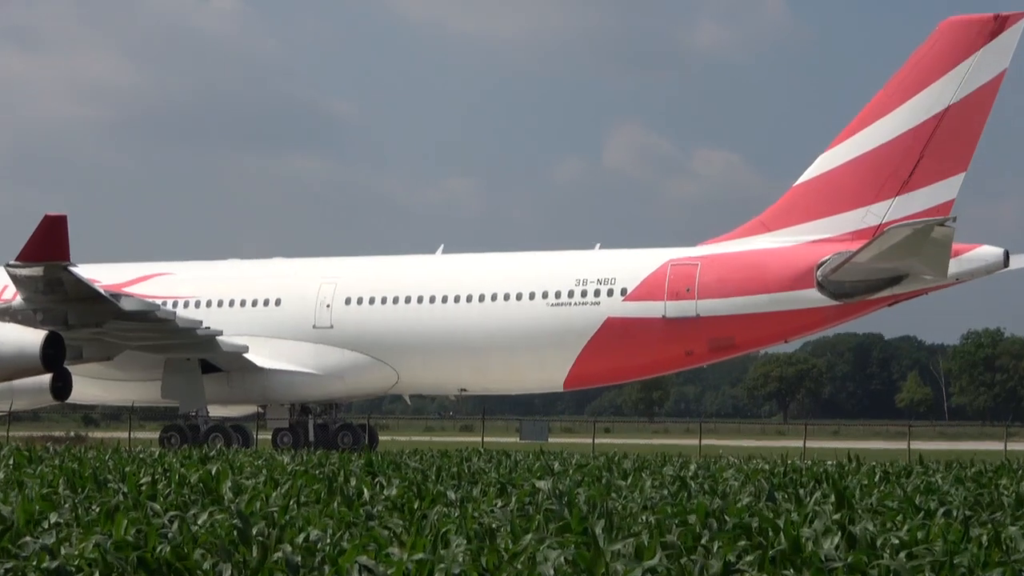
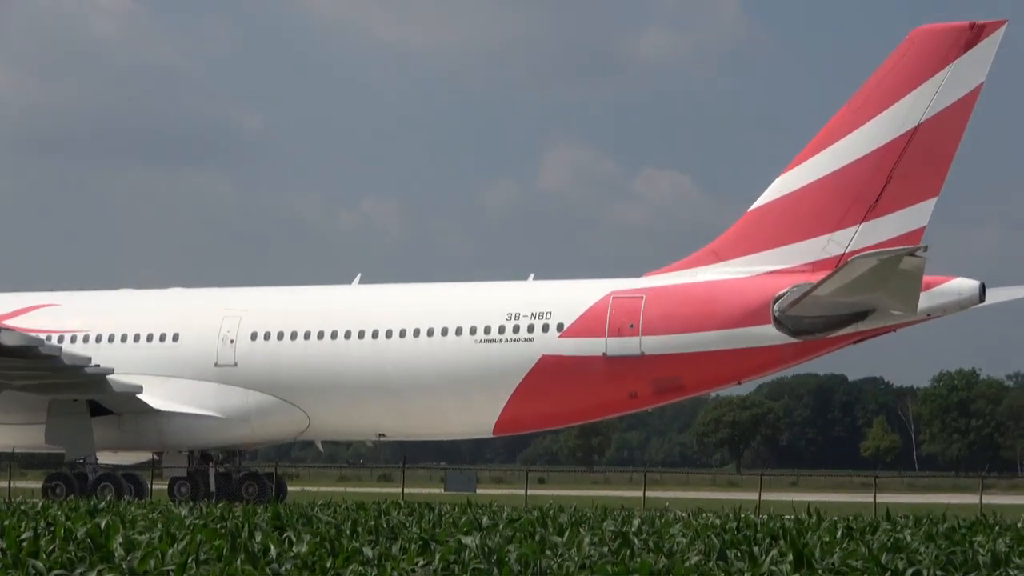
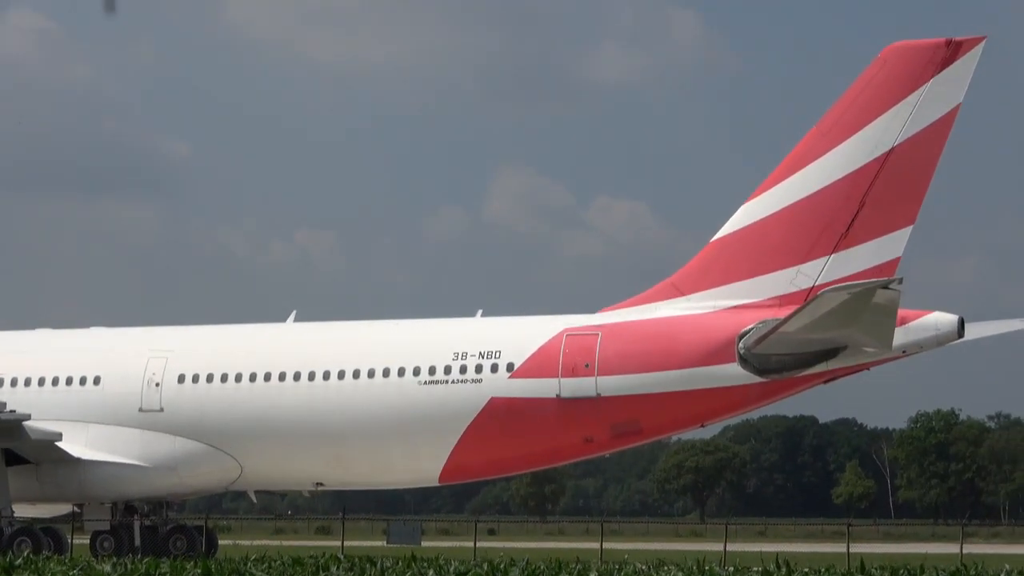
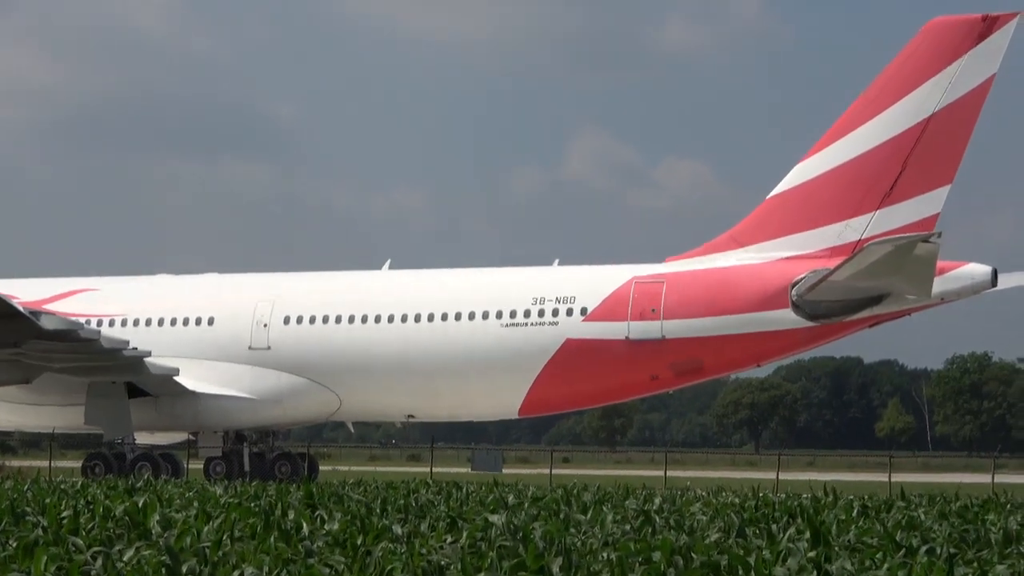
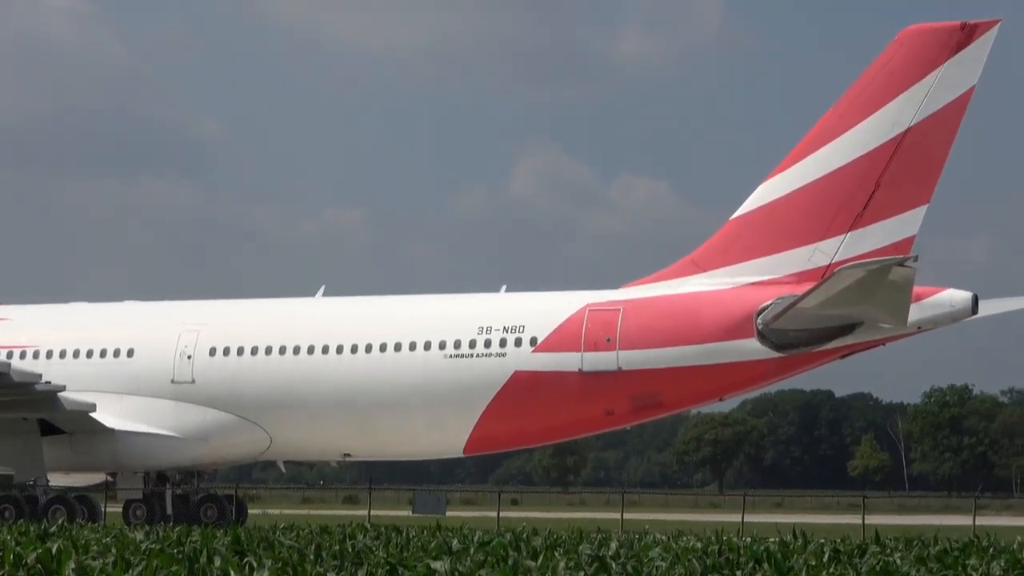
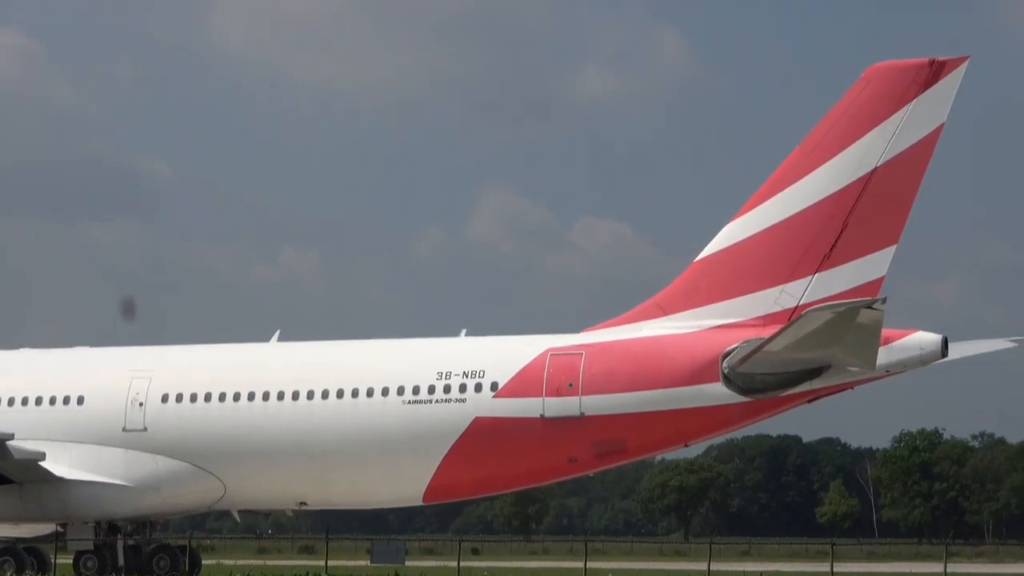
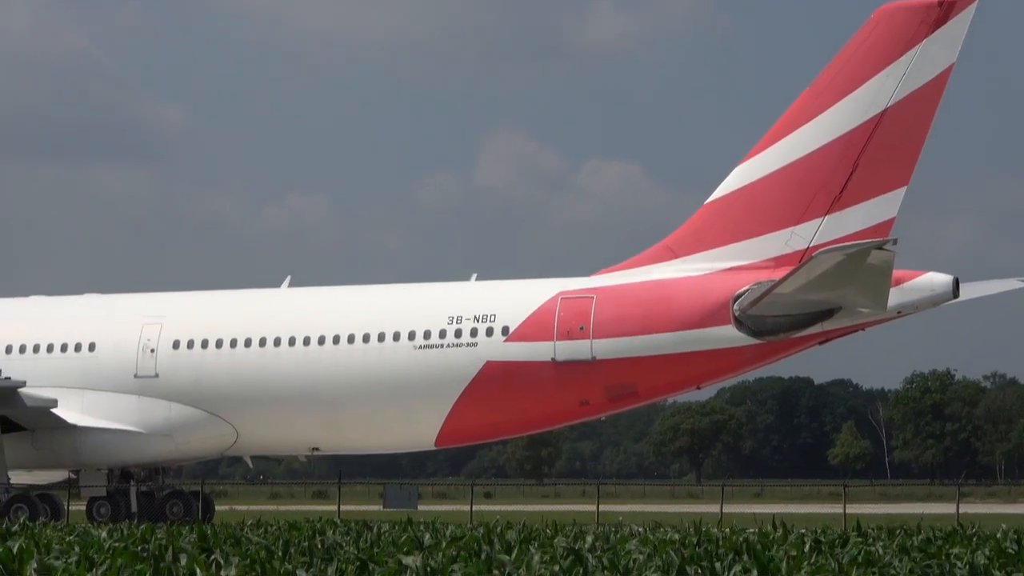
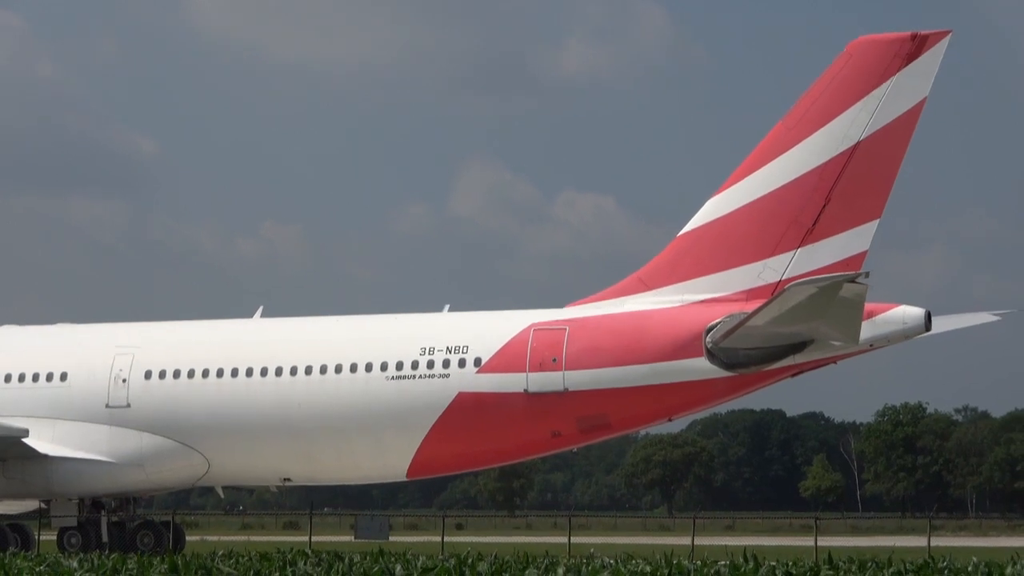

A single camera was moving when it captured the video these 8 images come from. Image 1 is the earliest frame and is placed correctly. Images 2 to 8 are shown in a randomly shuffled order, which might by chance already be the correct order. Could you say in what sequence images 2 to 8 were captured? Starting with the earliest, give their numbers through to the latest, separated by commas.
4, 2, 5, 3, 6, 8, 7
